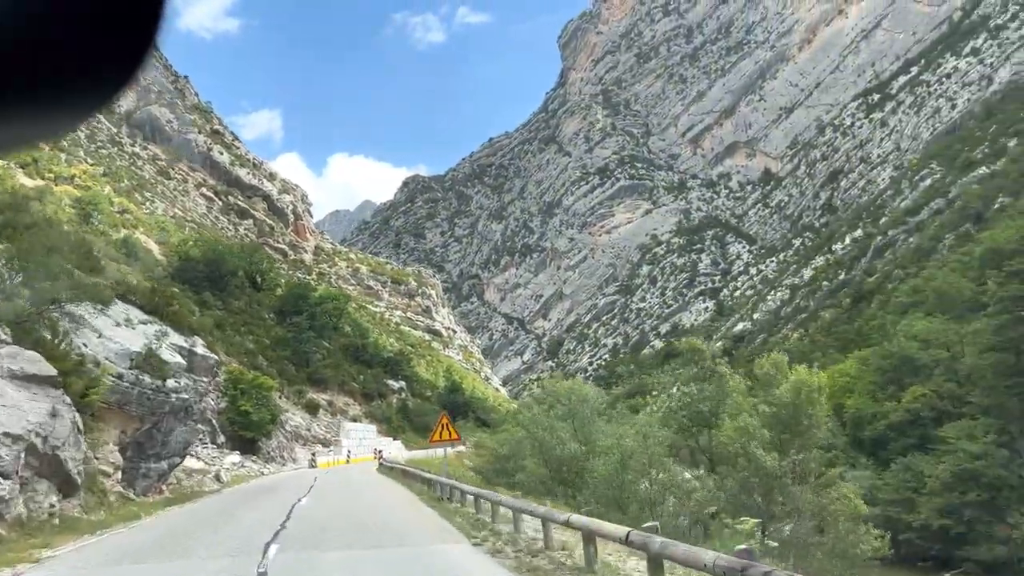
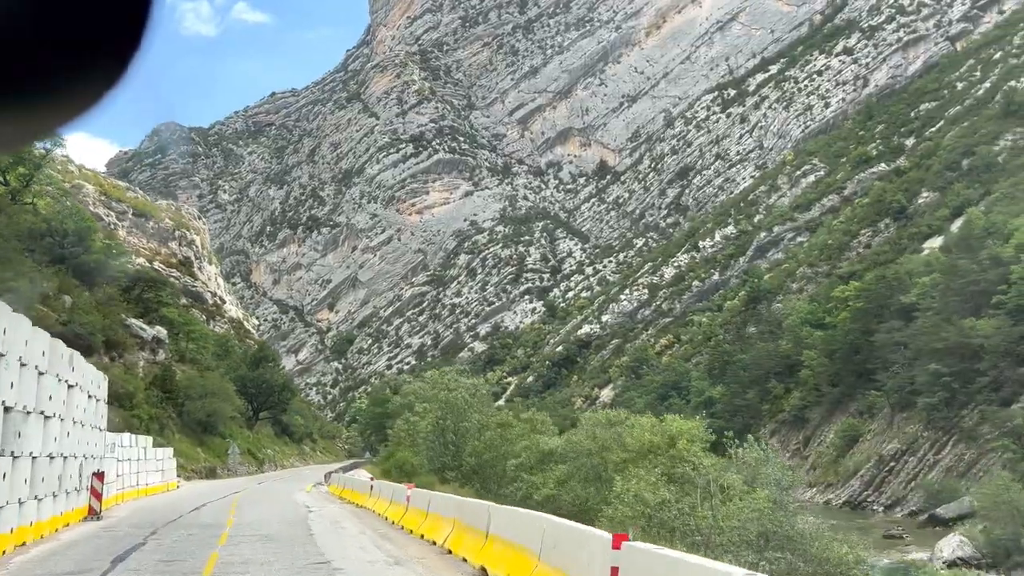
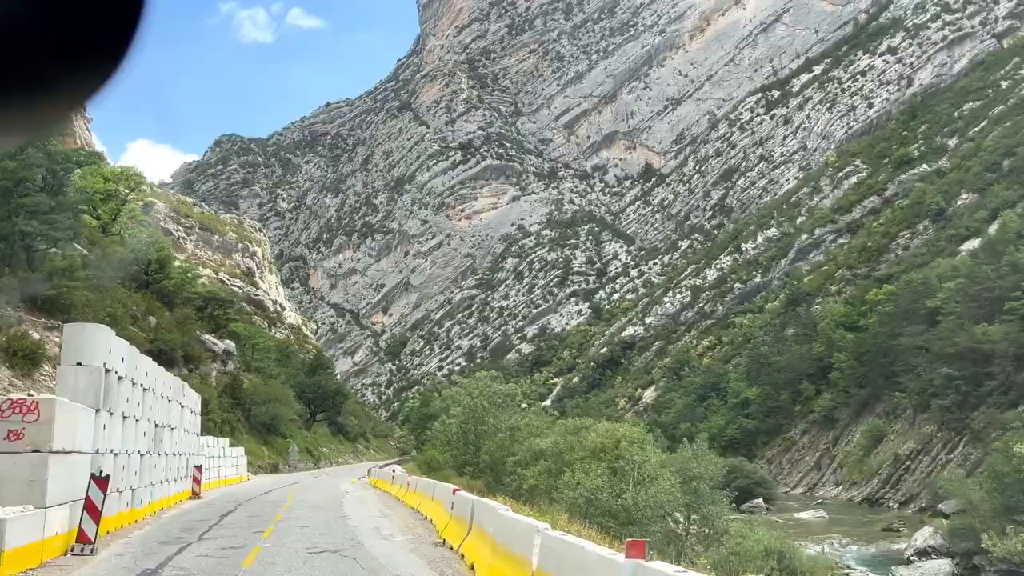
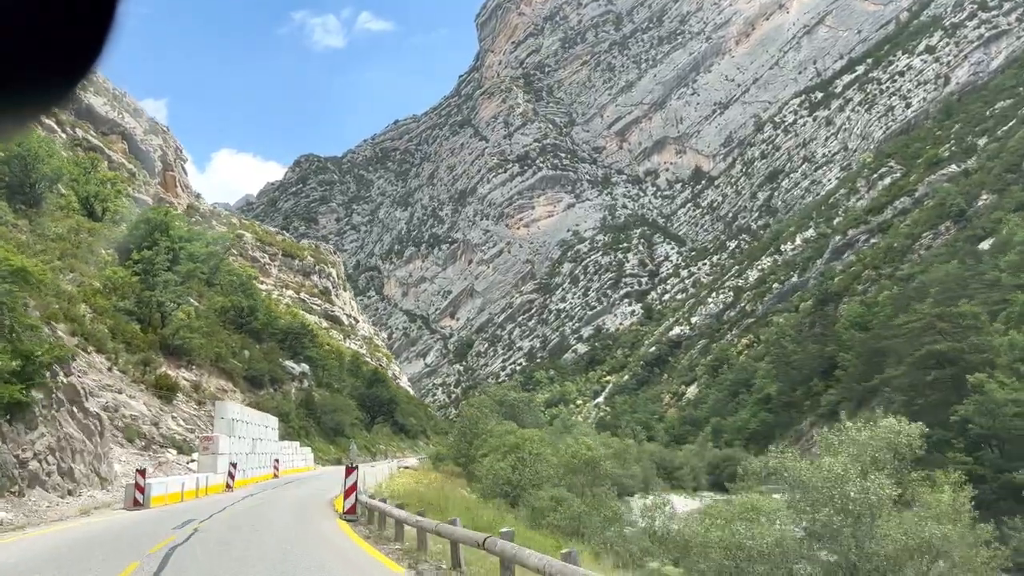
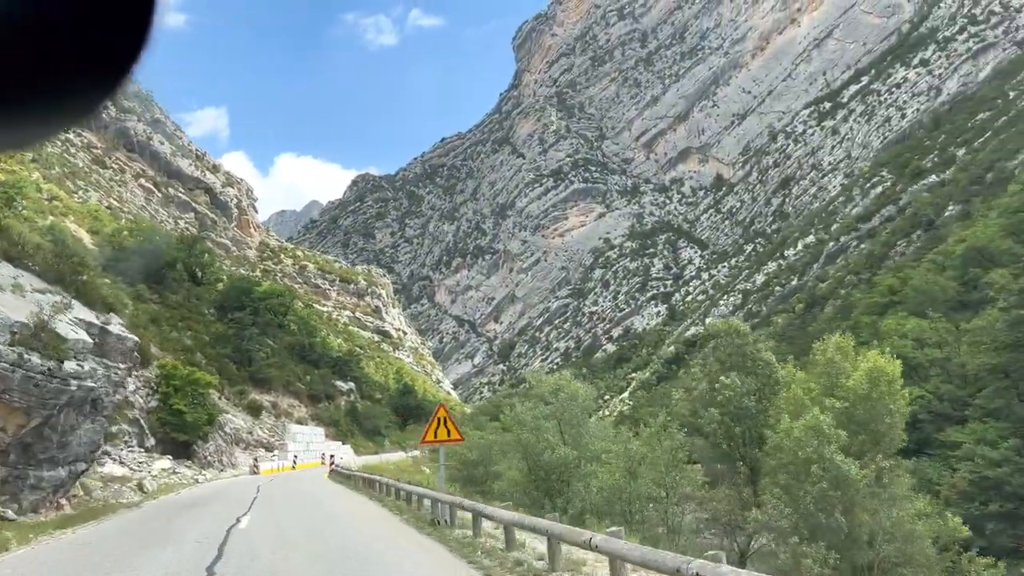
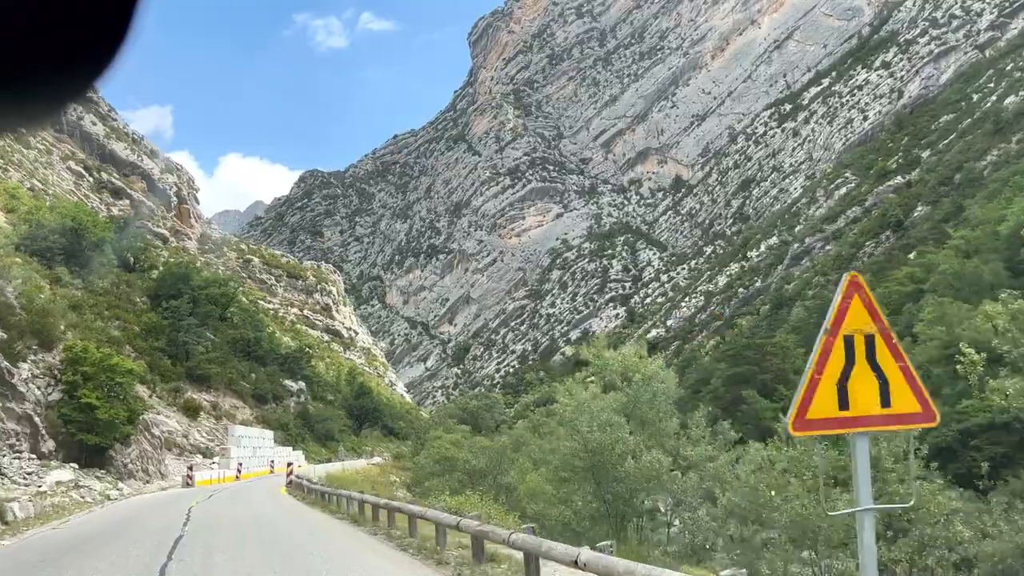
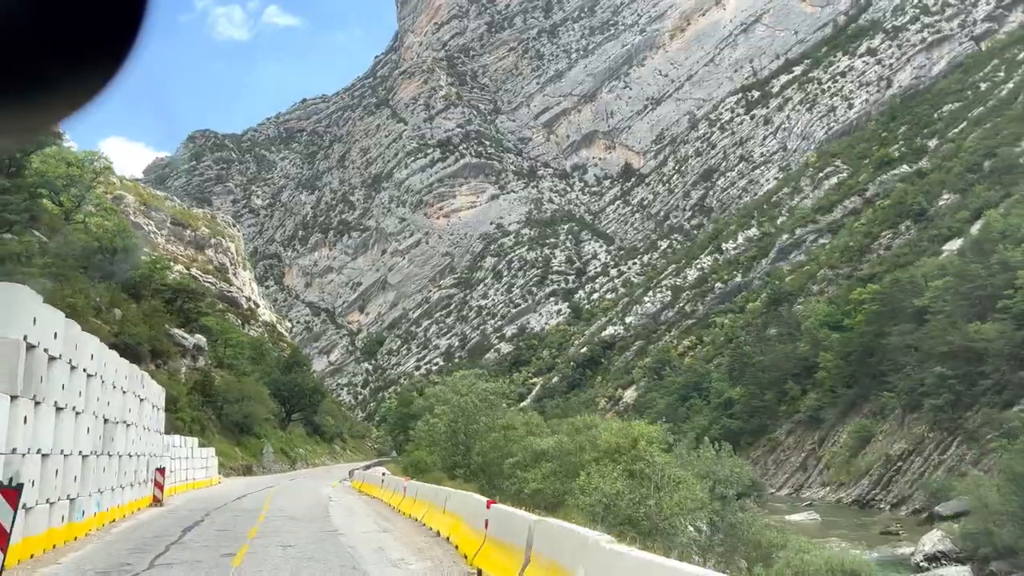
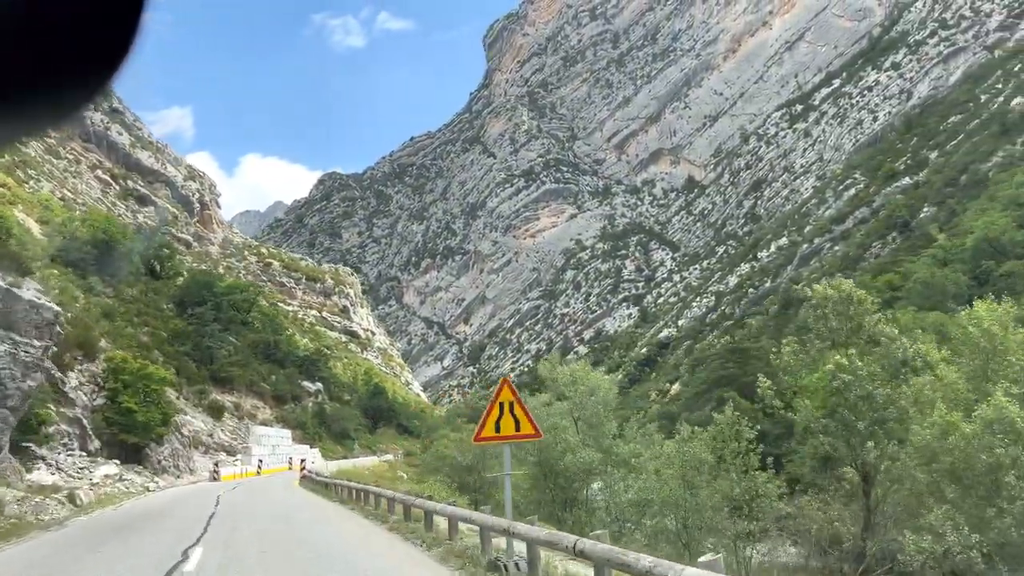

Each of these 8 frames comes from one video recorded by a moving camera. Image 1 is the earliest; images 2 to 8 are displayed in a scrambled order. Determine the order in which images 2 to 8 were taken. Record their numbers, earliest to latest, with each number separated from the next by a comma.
5, 8, 6, 4, 3, 7, 2
